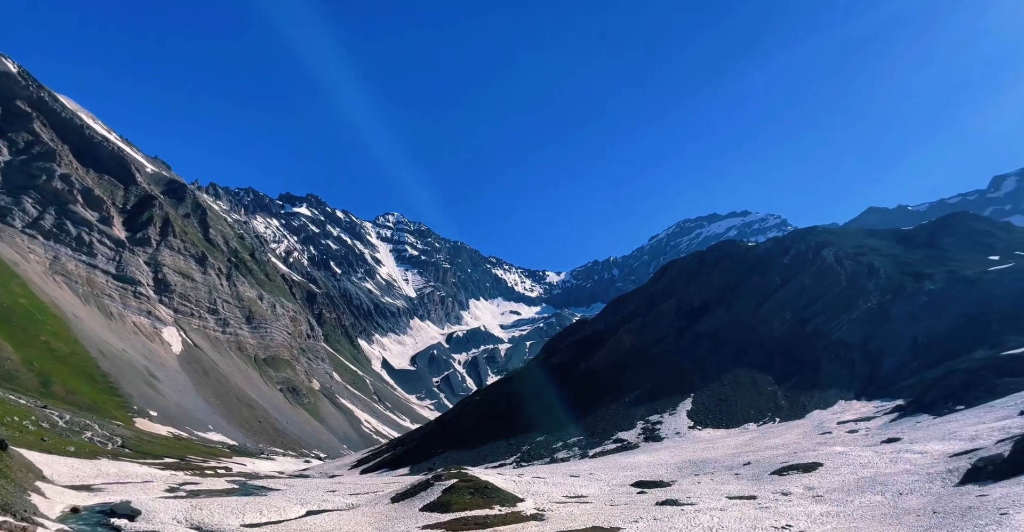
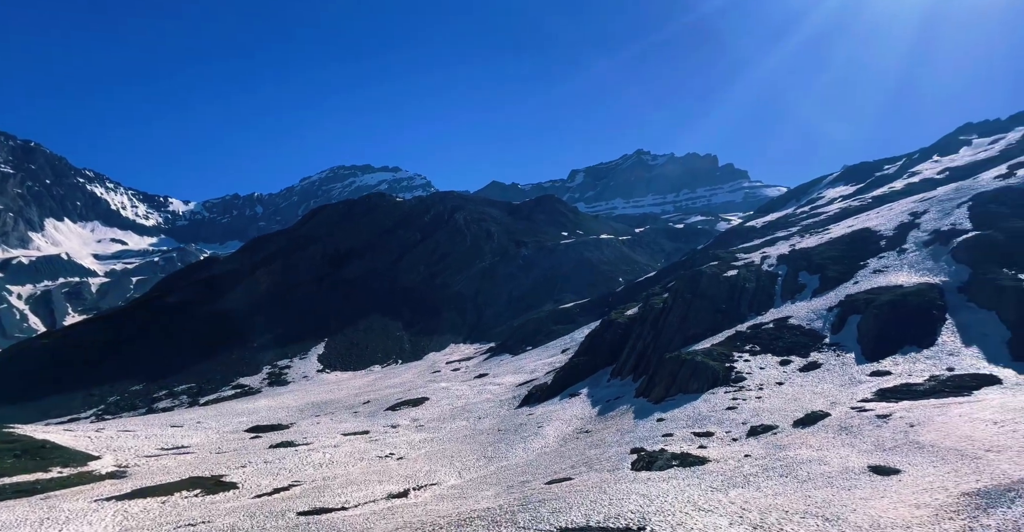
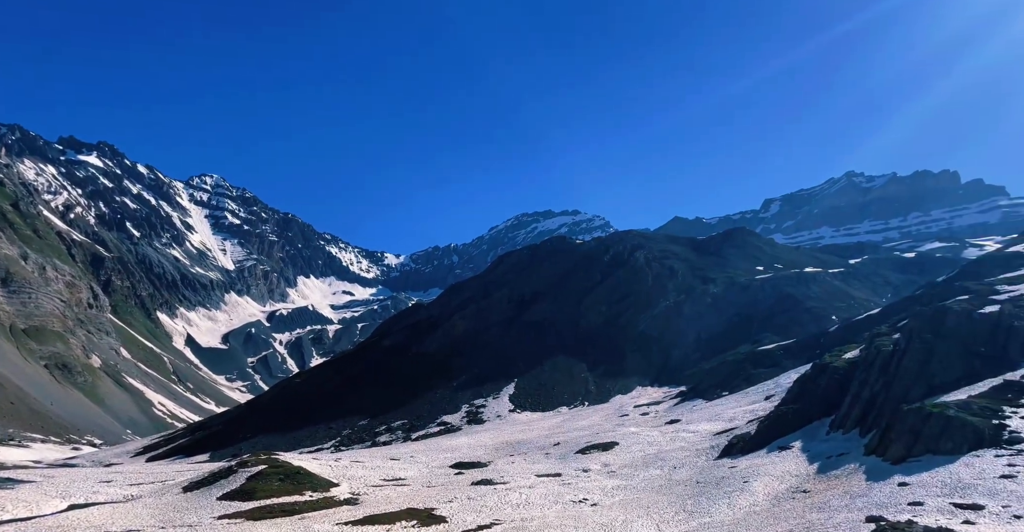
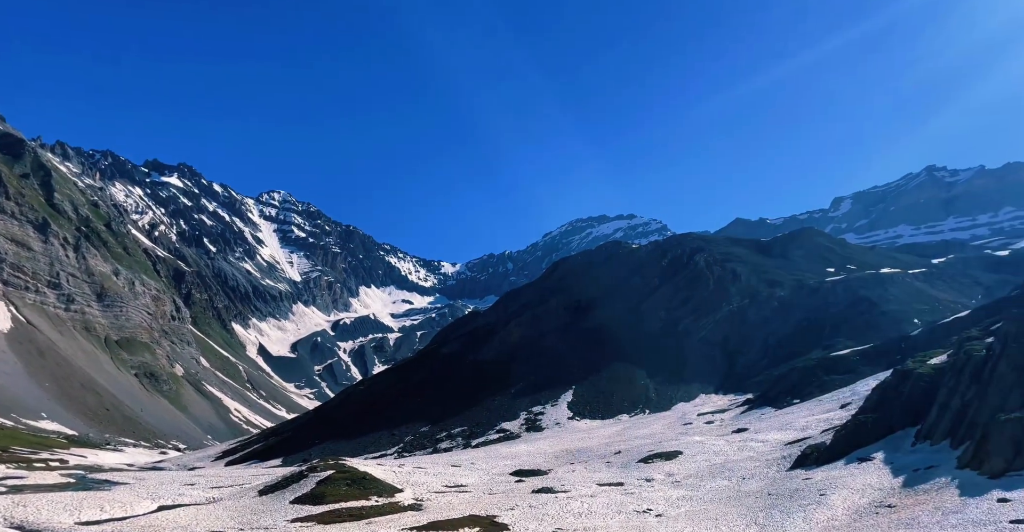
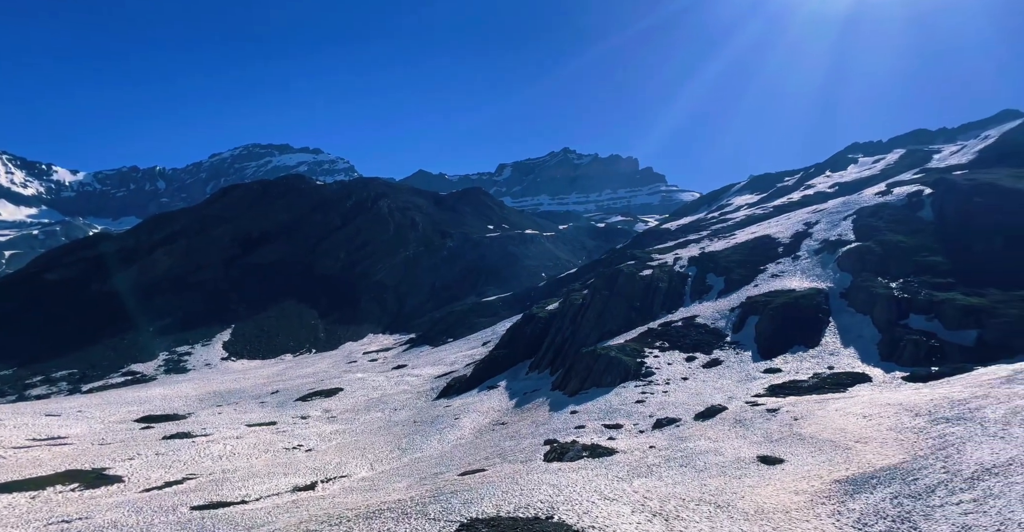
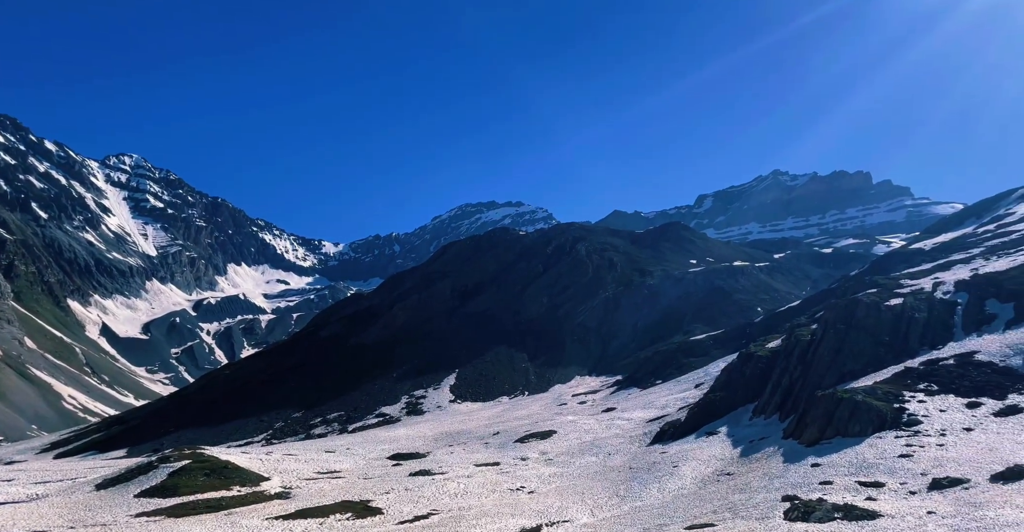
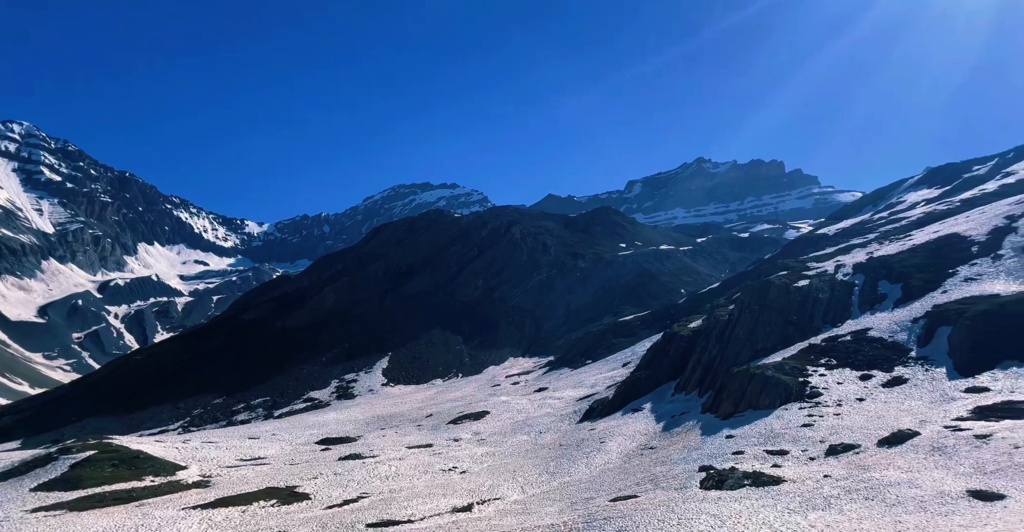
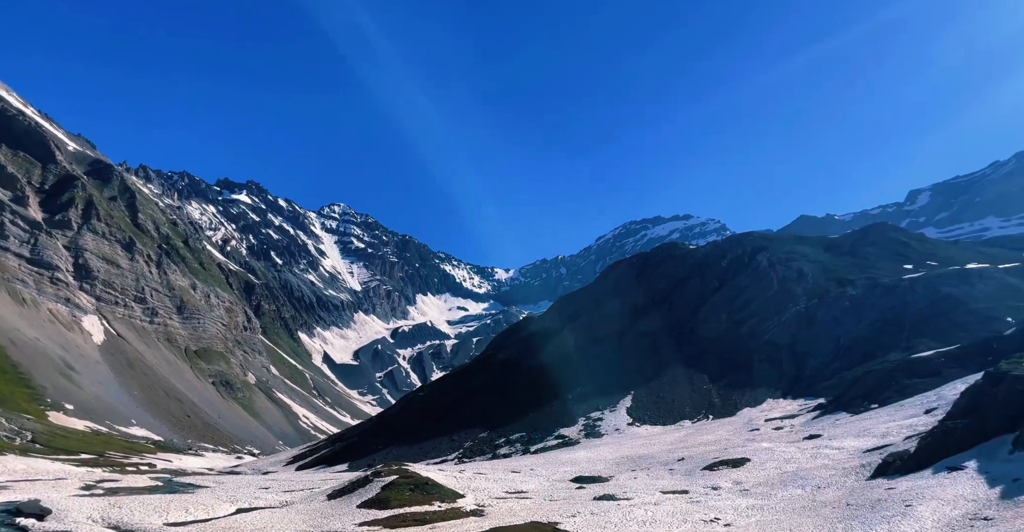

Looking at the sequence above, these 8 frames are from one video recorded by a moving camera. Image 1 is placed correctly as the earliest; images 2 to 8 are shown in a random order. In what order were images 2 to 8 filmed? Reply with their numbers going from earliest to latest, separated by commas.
8, 4, 3, 6, 7, 2, 5
